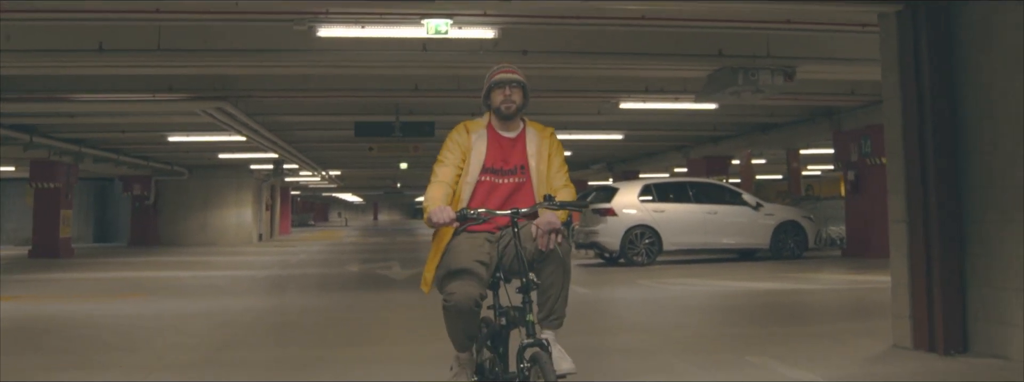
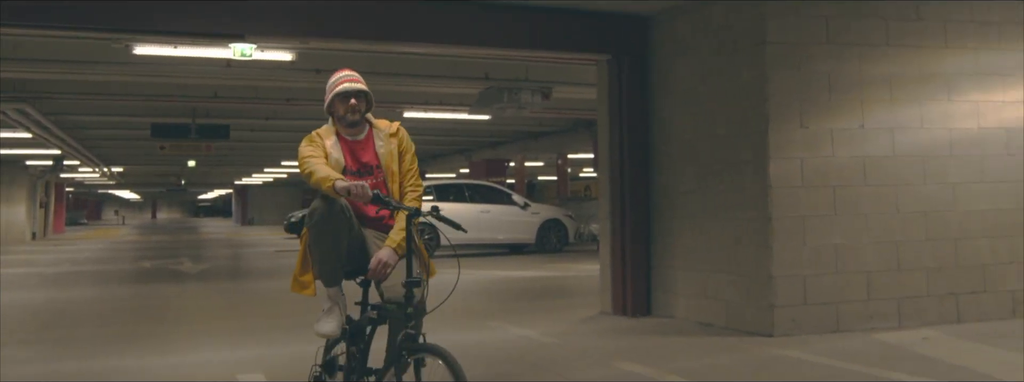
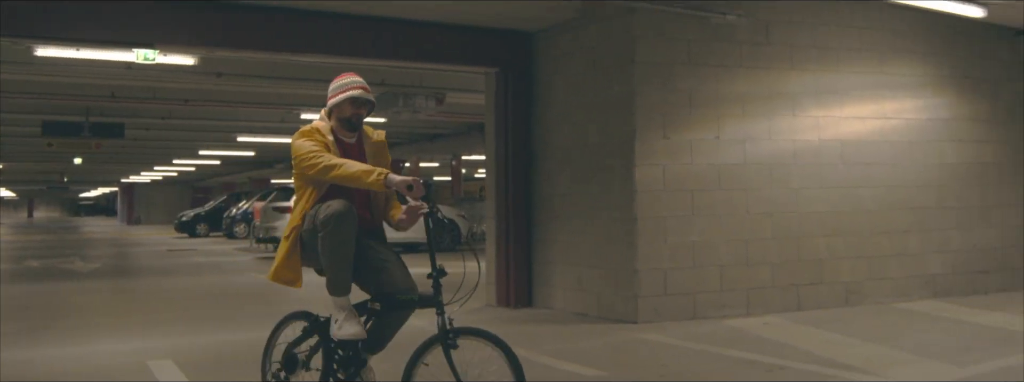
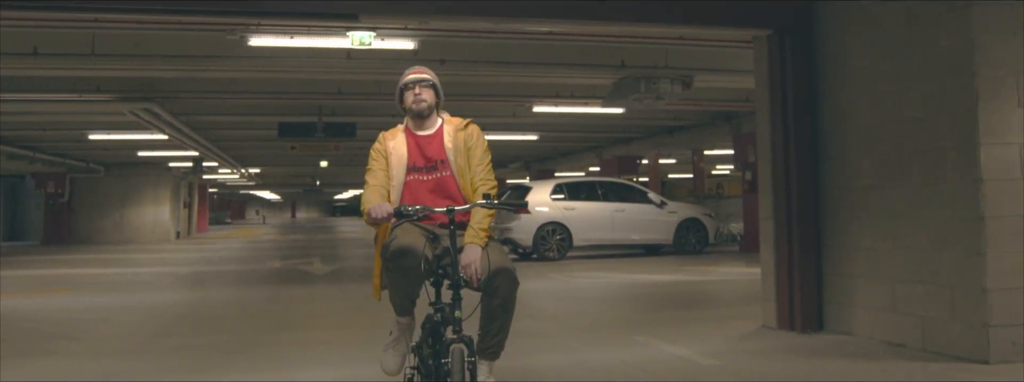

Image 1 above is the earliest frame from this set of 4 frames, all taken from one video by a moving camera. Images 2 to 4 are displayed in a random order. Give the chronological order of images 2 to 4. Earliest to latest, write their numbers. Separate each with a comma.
4, 2, 3
